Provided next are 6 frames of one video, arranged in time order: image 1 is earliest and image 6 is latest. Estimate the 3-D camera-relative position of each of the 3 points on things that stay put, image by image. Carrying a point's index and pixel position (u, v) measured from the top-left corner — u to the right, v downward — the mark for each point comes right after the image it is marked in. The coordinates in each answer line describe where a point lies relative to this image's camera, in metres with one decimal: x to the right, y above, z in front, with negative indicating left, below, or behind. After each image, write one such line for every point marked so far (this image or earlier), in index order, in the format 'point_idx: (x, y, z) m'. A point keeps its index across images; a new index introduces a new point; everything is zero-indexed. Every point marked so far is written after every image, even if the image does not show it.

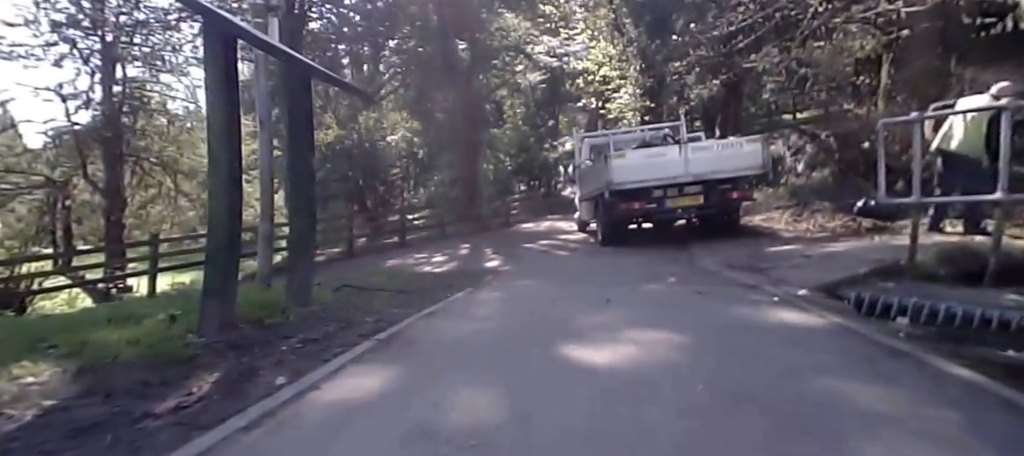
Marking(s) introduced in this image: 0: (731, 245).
0: (+4.6, -0.3, +12.1) m
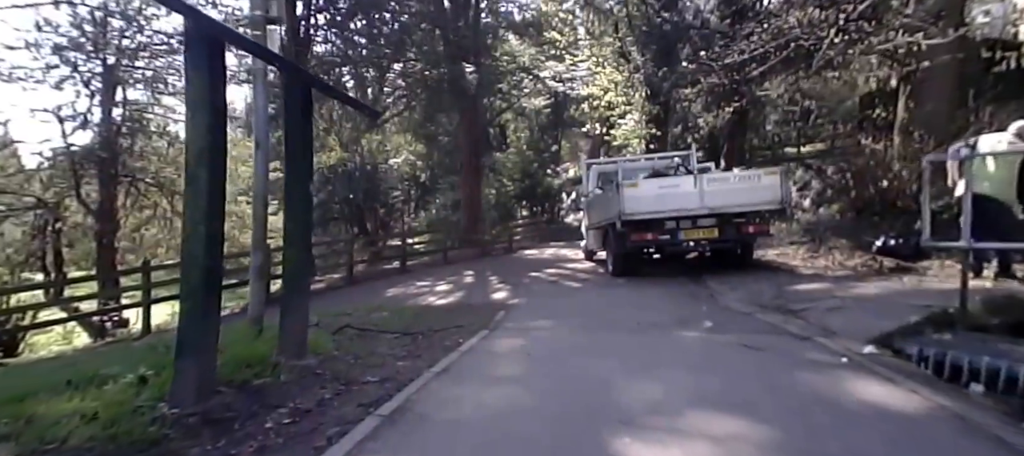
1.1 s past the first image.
0: (+4.8, -1.0, +11.5) m
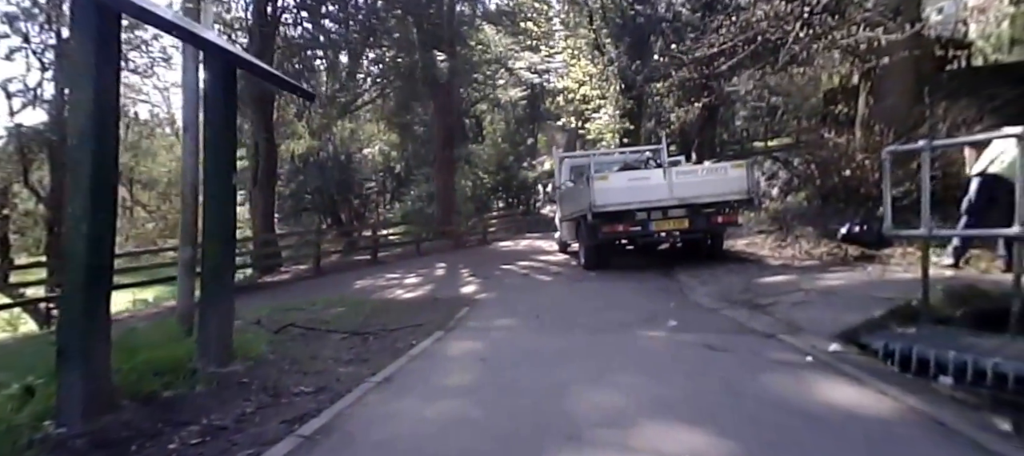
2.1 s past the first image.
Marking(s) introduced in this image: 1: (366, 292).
0: (+4.2, -0.9, +11.4) m
1: (-3.7, -1.7, +14.7) m
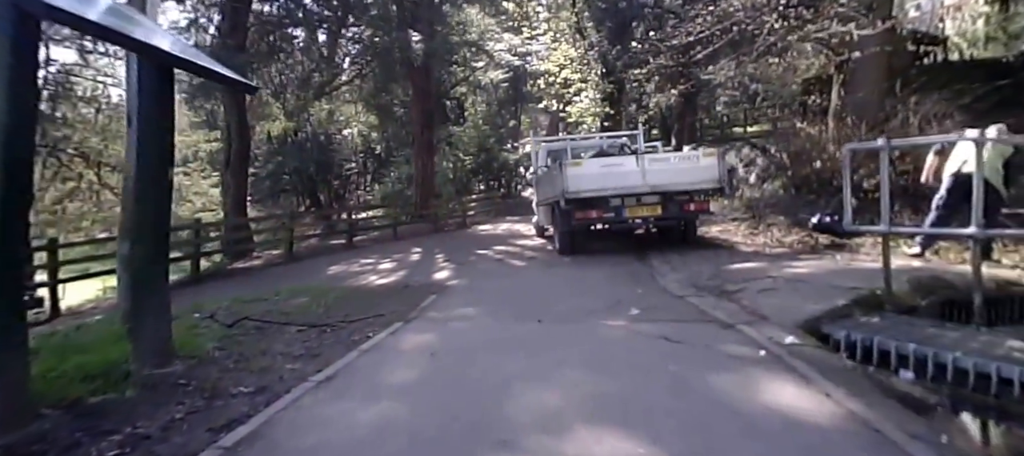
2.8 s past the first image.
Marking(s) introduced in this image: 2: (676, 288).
0: (+3.6, -0.6, +11.5) m
1: (-4.4, -1.3, +14.6) m
2: (+2.3, -0.8, +8.0) m
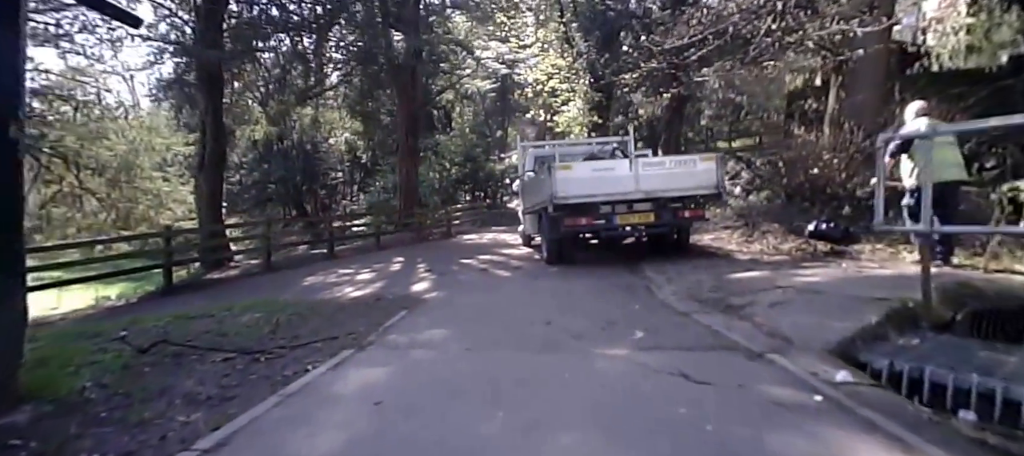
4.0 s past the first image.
0: (+3.3, -0.7, +10.7) m
1: (-4.8, -1.5, +13.6) m
2: (+2.1, -0.9, +7.1) m
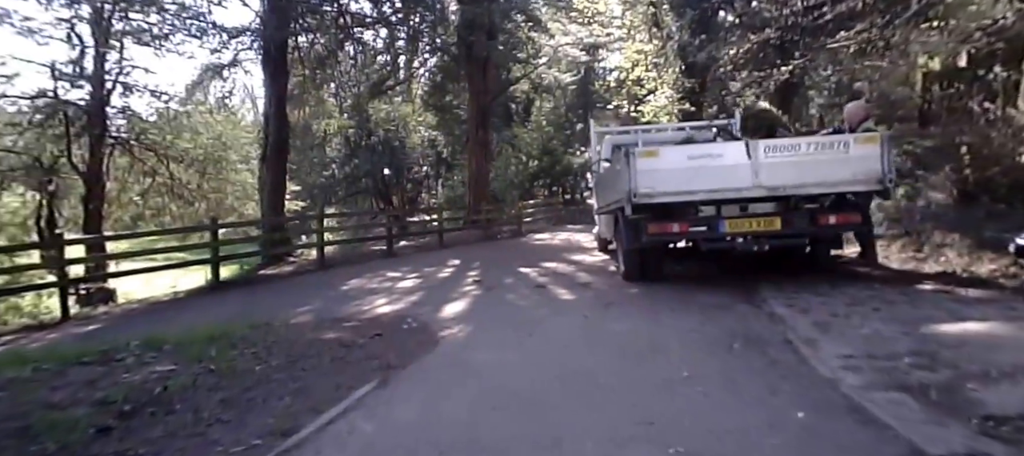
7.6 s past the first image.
0: (+4.1, -0.9, +7.3) m
1: (-3.5, -1.5, +11.3) m
2: (+2.4, -1.1, +3.9) m
